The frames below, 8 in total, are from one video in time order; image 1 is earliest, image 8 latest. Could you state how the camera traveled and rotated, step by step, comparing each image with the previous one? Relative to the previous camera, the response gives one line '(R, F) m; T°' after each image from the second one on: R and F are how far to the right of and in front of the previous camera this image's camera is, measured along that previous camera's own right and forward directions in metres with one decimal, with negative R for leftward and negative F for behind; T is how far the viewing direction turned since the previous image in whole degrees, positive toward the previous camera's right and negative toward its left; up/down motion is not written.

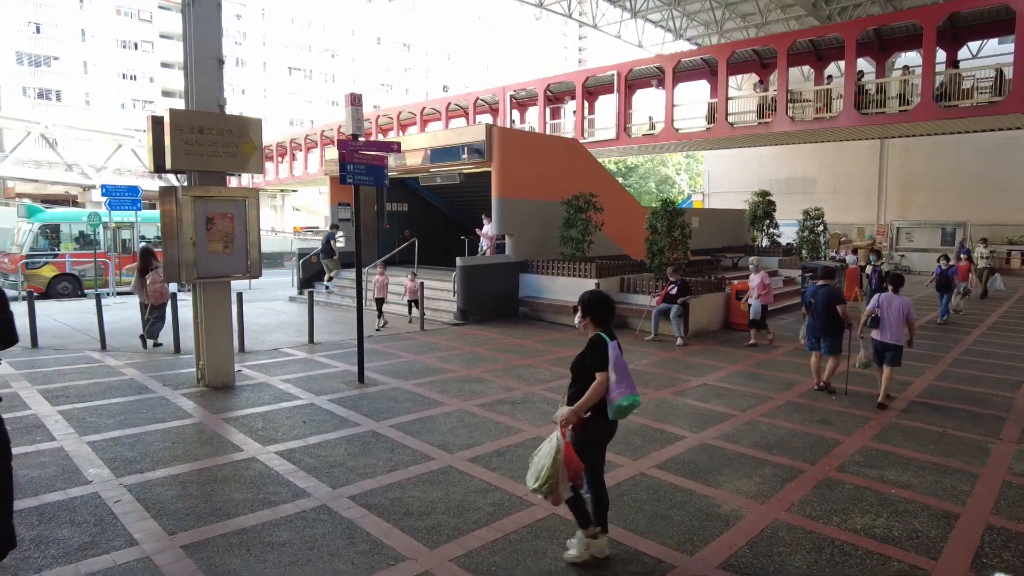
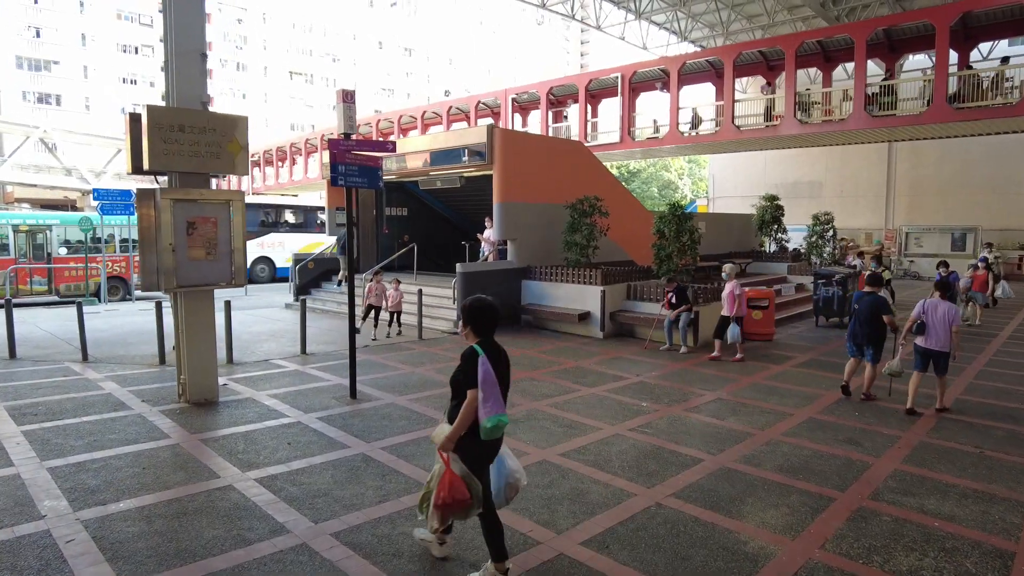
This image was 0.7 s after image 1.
(0.0, +0.5) m; 0°
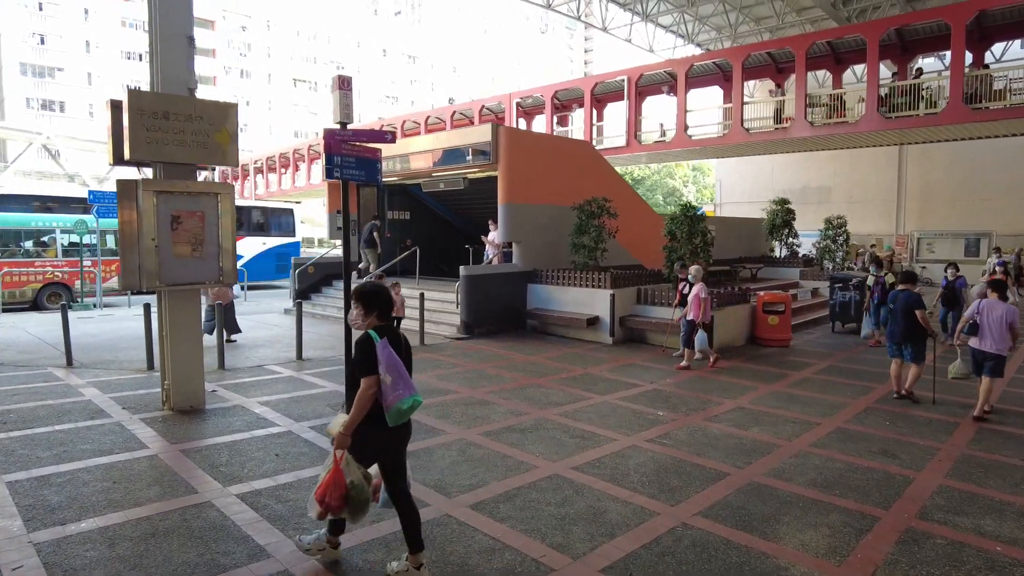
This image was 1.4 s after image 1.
(0.0, +0.5) m; 0°
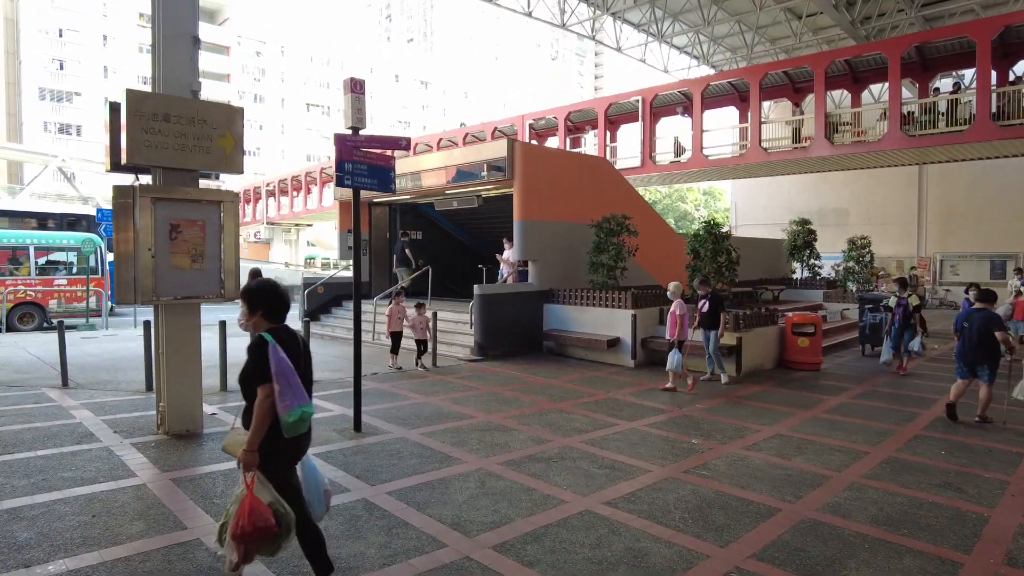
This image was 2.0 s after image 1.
(-0.1, +0.5) m; -1°
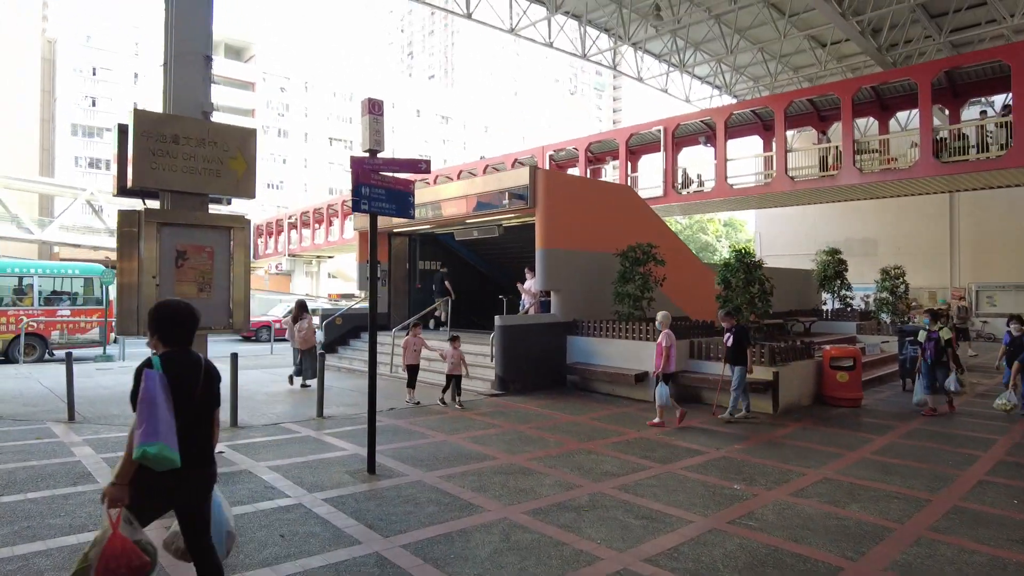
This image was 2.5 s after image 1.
(-0.1, +0.4) m; -2°
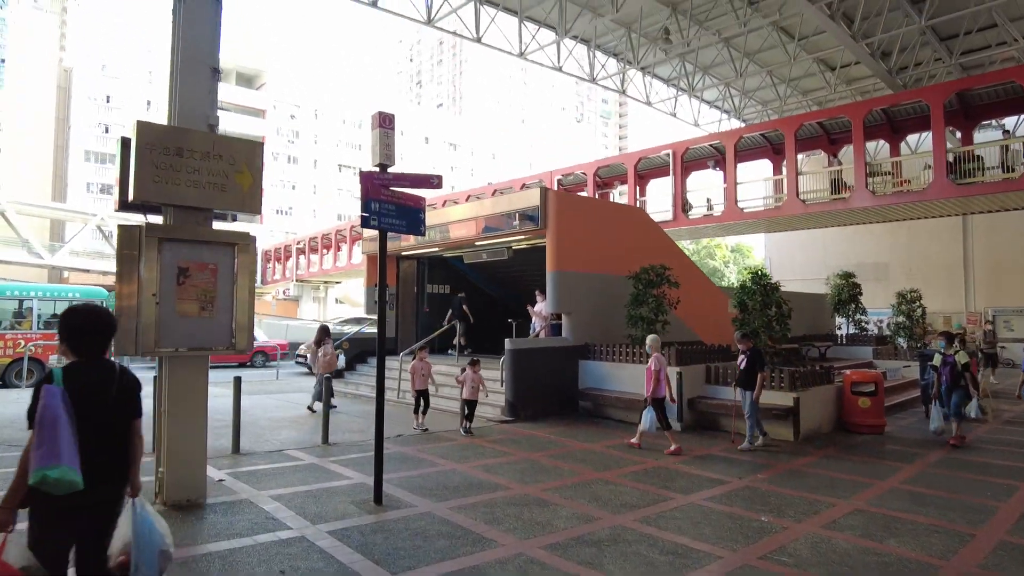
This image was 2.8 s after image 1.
(-0.1, +0.3) m; -1°
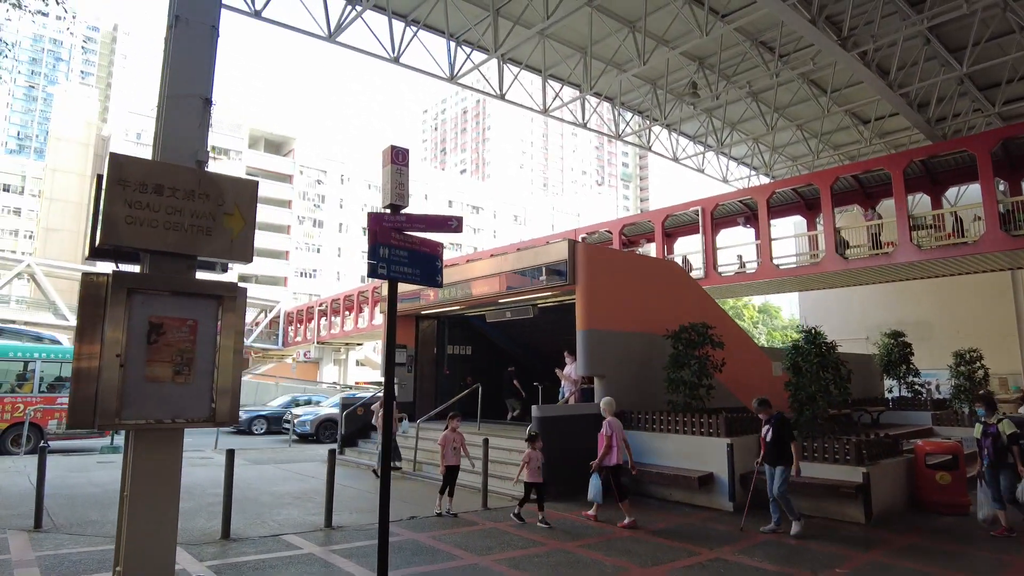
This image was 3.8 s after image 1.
(-0.1, +0.9) m; -2°
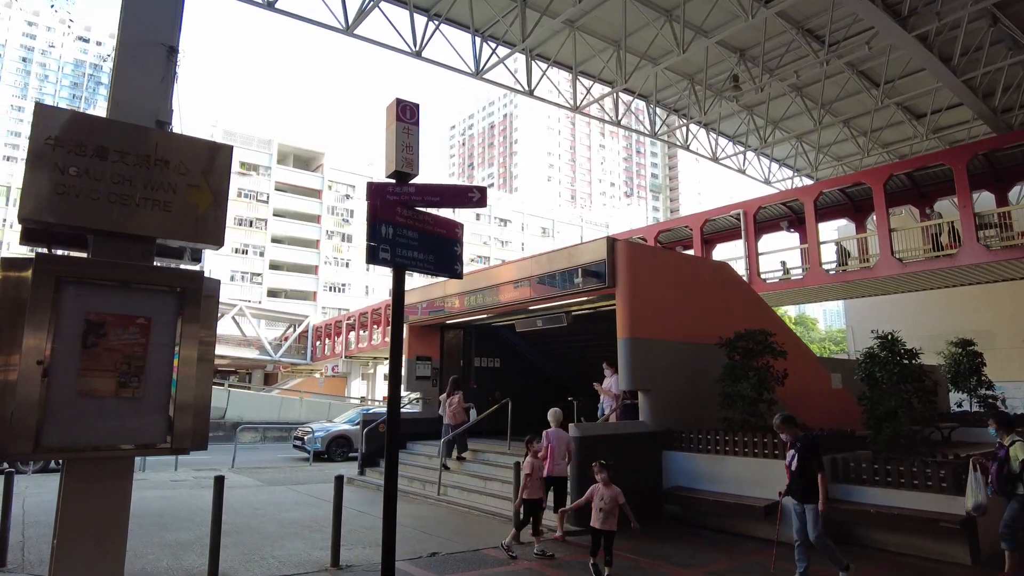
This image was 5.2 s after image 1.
(-0.1, +1.1) m; -3°
